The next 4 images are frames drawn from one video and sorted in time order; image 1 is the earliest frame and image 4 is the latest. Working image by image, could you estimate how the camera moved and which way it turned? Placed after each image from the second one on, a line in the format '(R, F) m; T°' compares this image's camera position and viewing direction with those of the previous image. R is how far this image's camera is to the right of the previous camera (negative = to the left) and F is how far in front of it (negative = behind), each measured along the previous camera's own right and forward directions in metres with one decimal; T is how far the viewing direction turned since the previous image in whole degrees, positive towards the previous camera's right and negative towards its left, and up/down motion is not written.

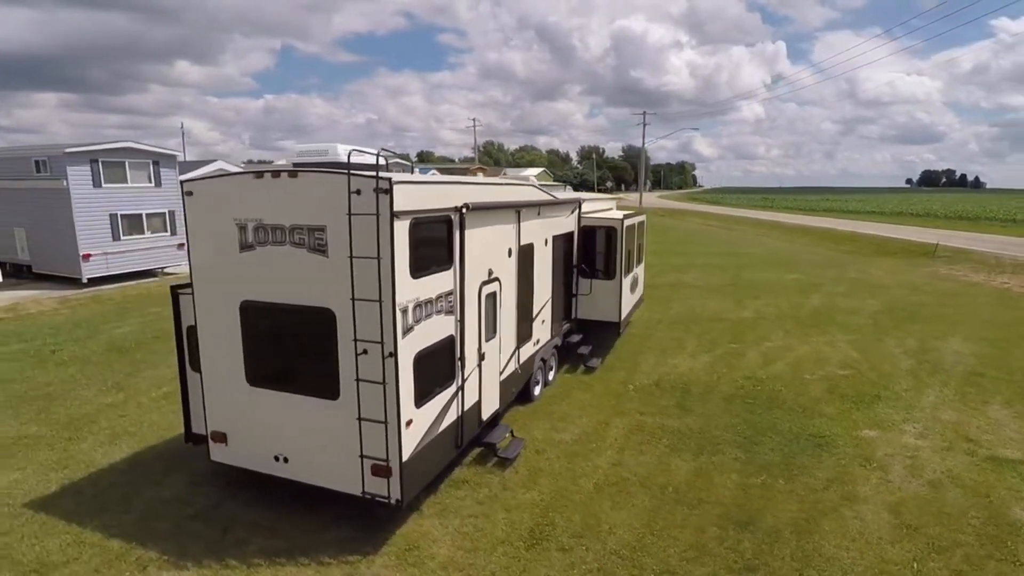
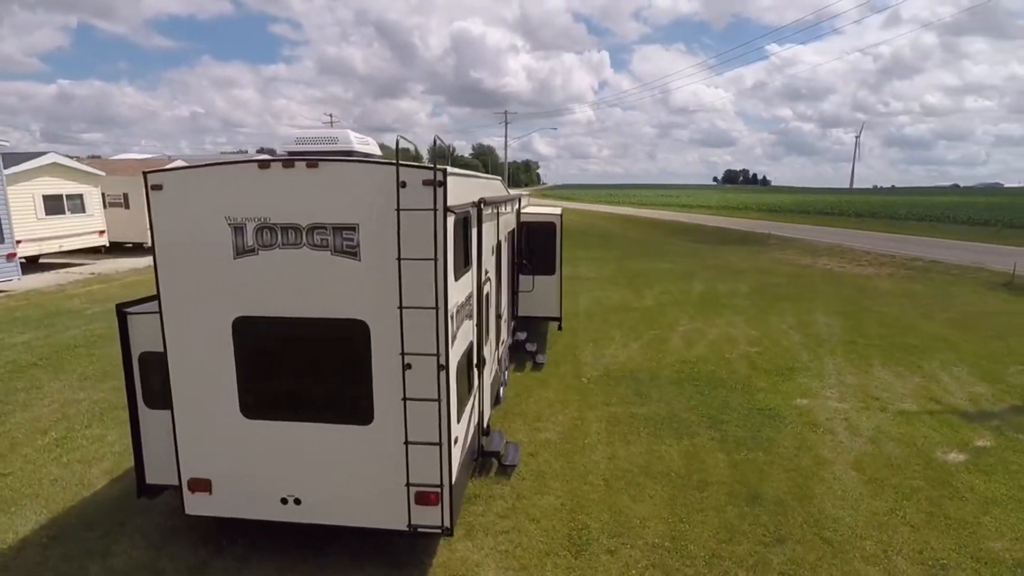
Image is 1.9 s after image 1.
(-1.5, +0.5) m; +15°
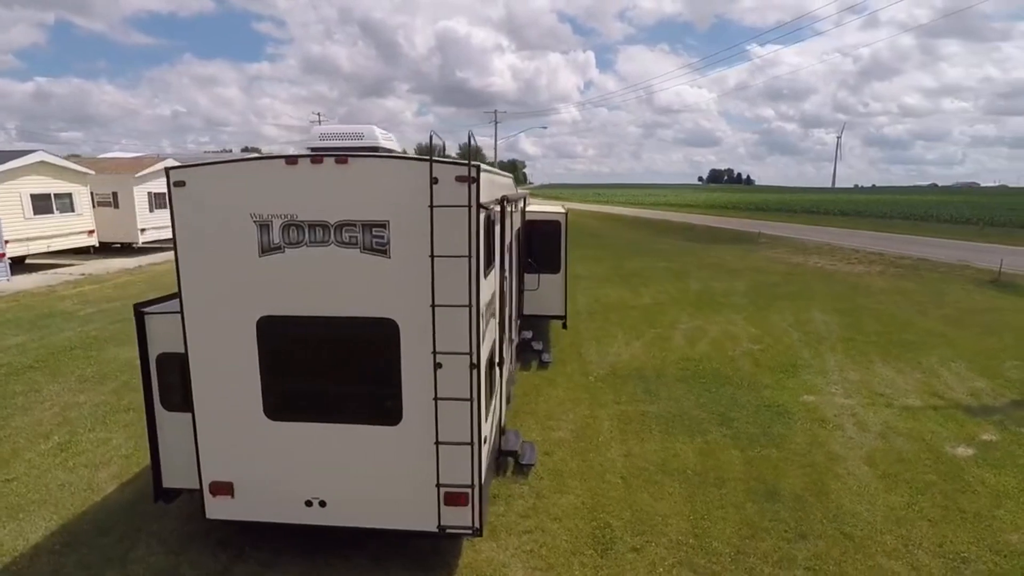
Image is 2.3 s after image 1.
(-0.3, 0.0) m; +1°
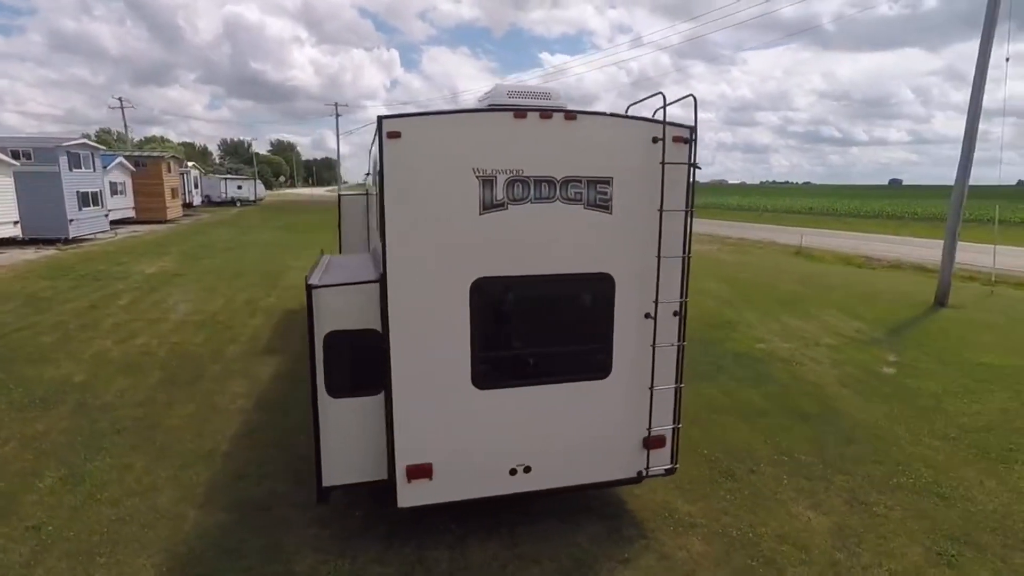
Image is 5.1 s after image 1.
(-2.8, +0.3) m; +18°
